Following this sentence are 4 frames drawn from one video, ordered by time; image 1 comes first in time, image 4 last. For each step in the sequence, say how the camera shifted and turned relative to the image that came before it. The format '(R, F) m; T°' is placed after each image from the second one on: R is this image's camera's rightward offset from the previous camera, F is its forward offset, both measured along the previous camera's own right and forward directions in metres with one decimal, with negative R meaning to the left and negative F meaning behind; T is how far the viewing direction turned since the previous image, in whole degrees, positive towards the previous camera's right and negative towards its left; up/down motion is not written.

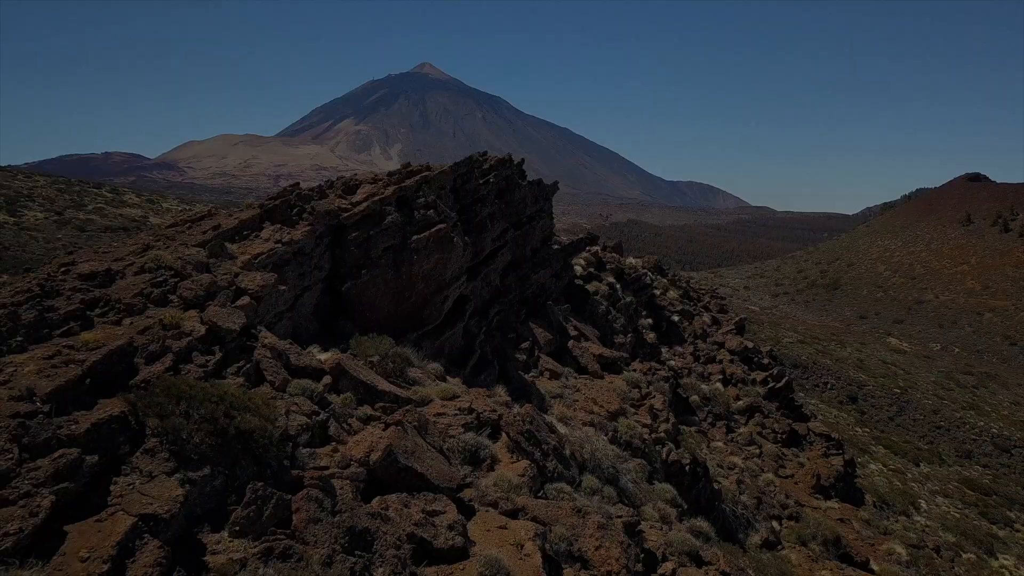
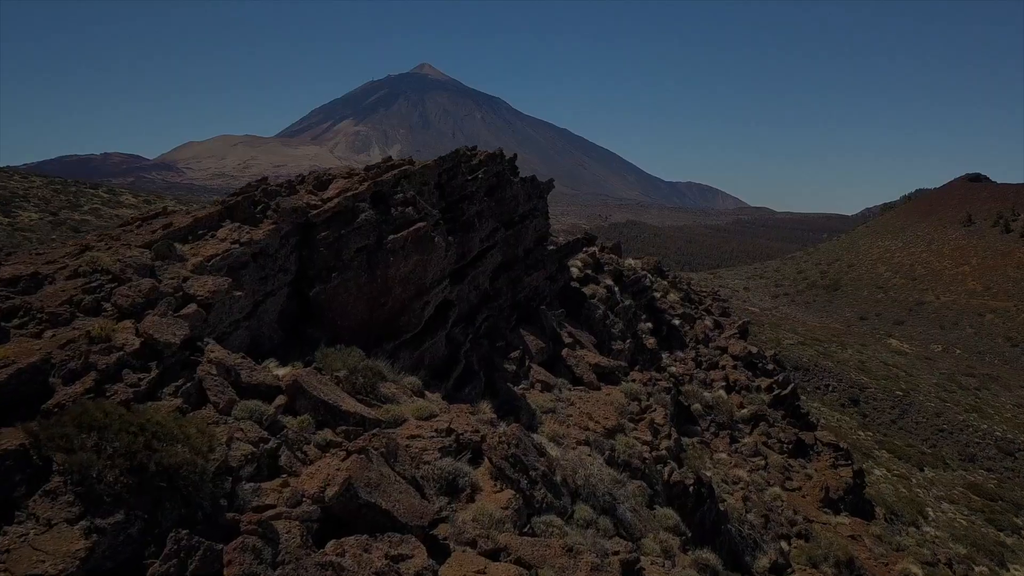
(+0.2, +1.2) m; 0°
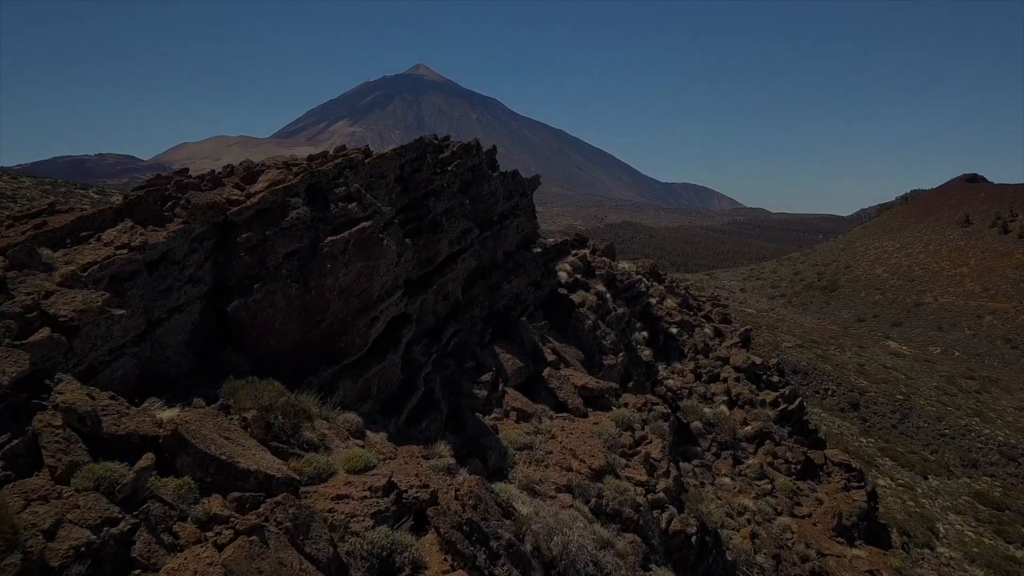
(+0.4, +2.0) m; 0°
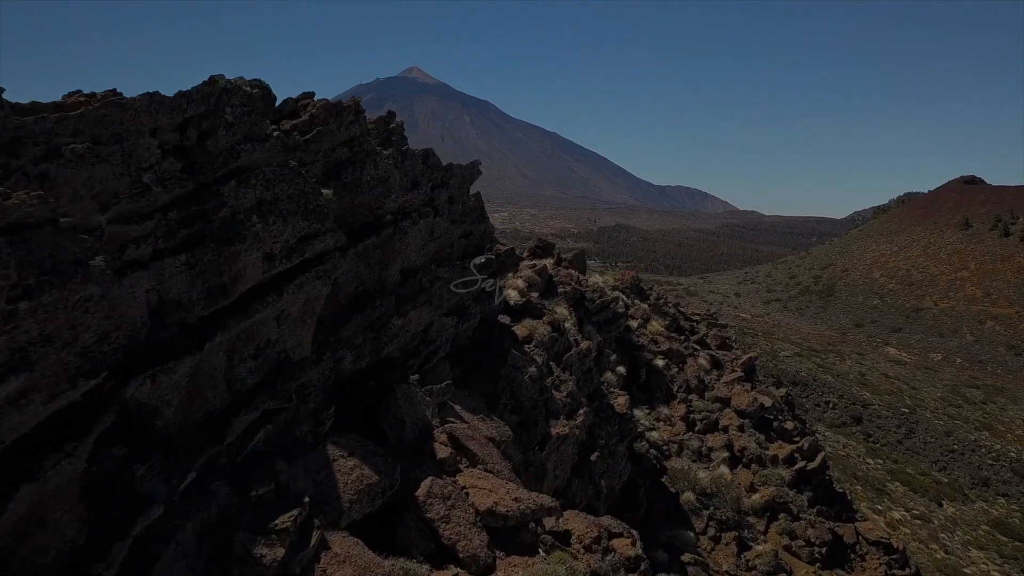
(+1.3, +5.4) m; 0°
